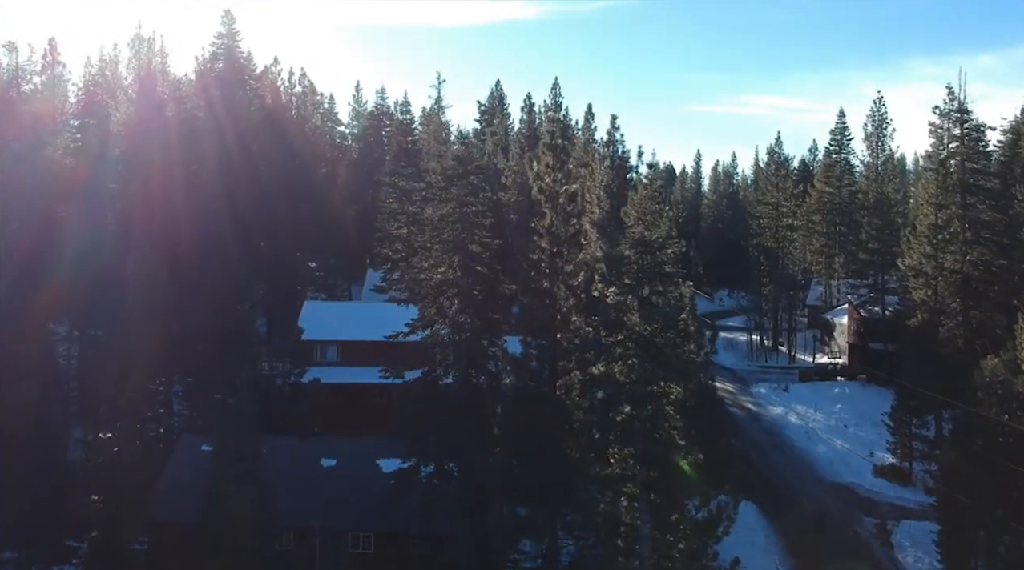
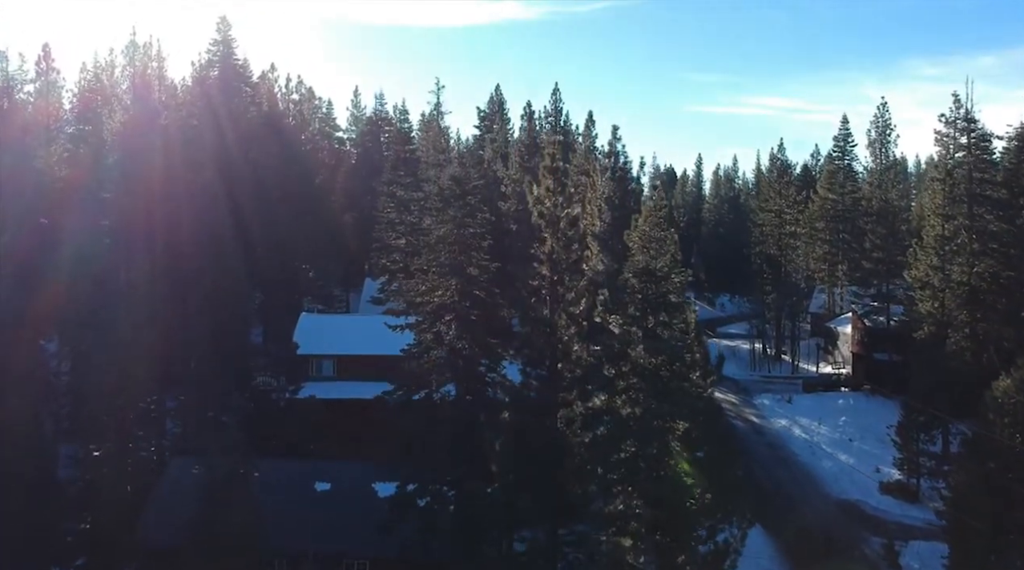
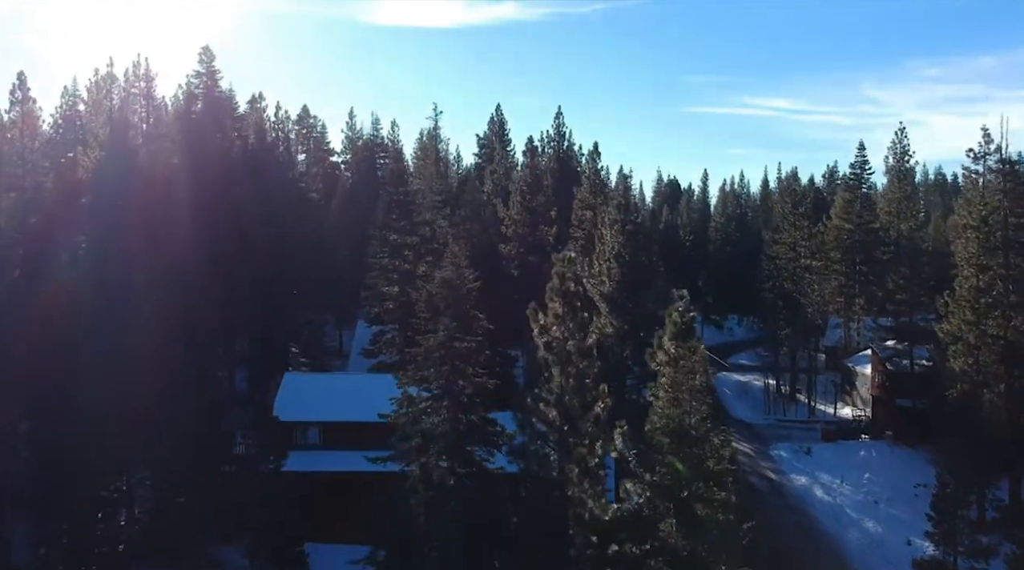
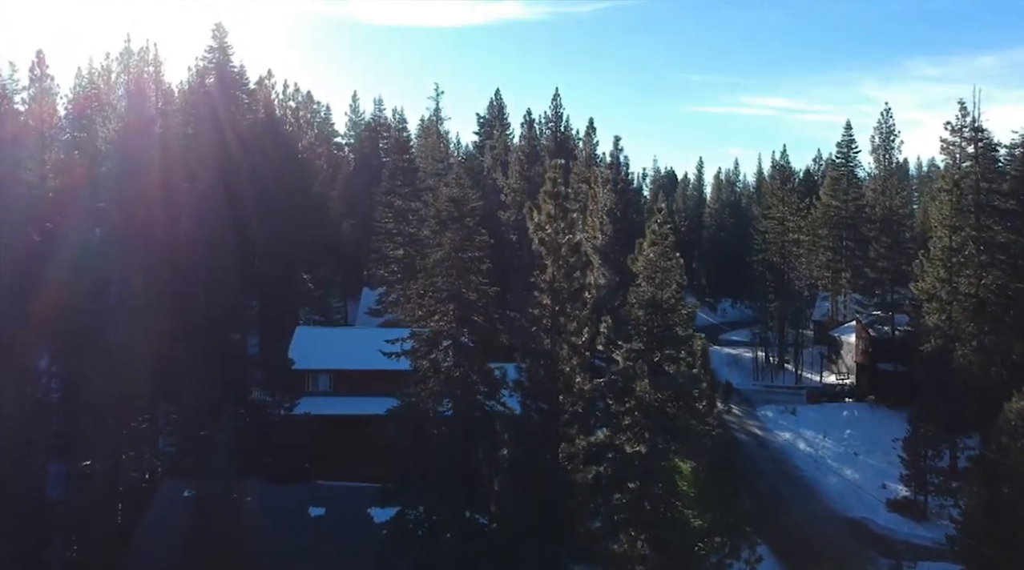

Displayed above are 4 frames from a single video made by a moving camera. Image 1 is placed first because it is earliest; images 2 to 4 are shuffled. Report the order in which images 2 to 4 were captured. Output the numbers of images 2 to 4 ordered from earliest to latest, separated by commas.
2, 4, 3
